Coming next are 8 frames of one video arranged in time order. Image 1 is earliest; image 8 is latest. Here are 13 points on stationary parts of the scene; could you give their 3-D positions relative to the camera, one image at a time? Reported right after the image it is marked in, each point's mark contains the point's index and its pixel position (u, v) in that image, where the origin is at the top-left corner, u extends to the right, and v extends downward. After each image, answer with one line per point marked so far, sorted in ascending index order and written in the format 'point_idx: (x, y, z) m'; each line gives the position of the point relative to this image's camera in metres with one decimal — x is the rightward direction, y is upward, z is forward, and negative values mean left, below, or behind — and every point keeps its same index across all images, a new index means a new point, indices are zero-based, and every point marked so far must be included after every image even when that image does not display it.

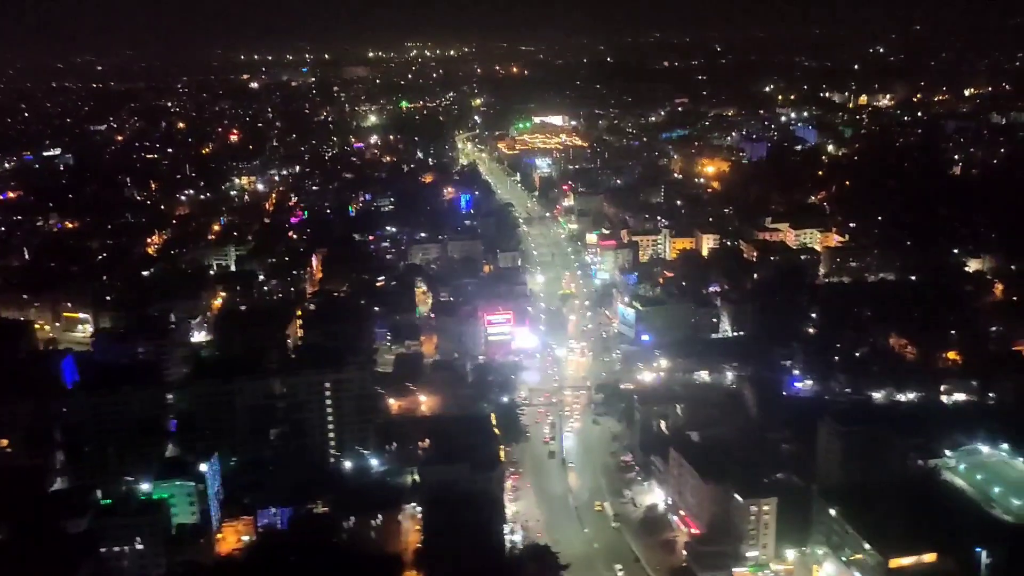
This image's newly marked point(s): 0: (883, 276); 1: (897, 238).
0: (+2.2, +0.1, +5.1) m
1: (+2.6, +0.3, +5.9) m
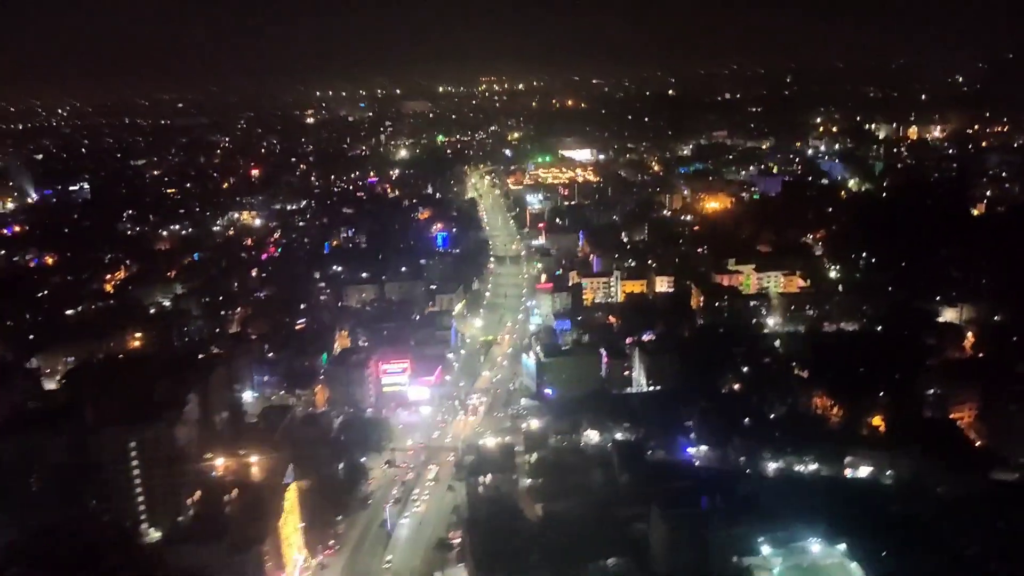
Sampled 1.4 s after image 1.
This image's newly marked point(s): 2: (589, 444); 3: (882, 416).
0: (+1.8, -0.2, +4.6) m
1: (+2.3, 0.0, +5.4) m
2: (+0.3, -0.6, +3.3) m
3: (+1.5, -0.5, +3.4) m
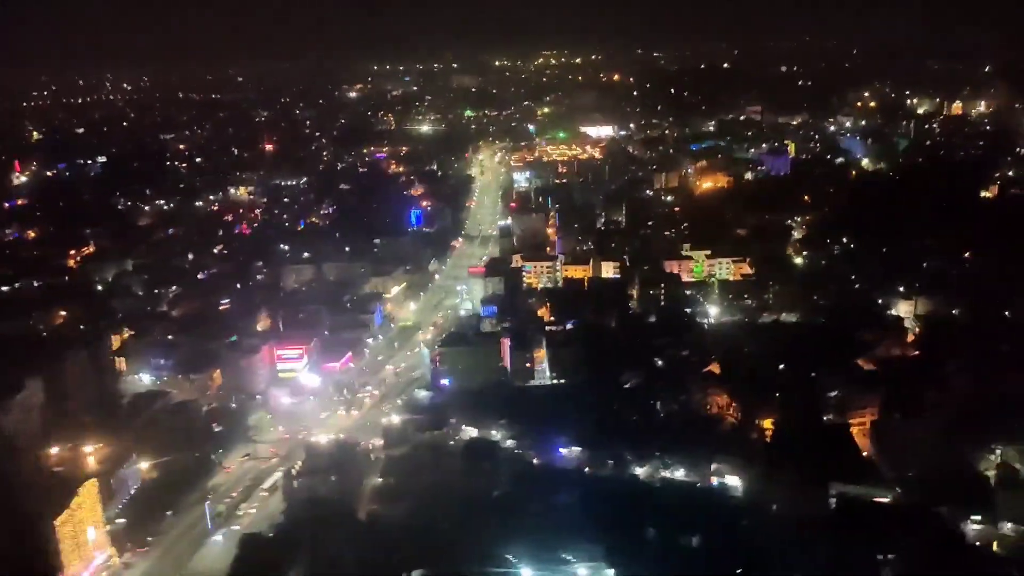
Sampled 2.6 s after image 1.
0: (+1.4, -0.1, +4.3) m
1: (+2.0, +0.1, +5.1) m
2: (-0.2, -0.6, +3.1) m
3: (+1.0, -0.5, +3.2) m
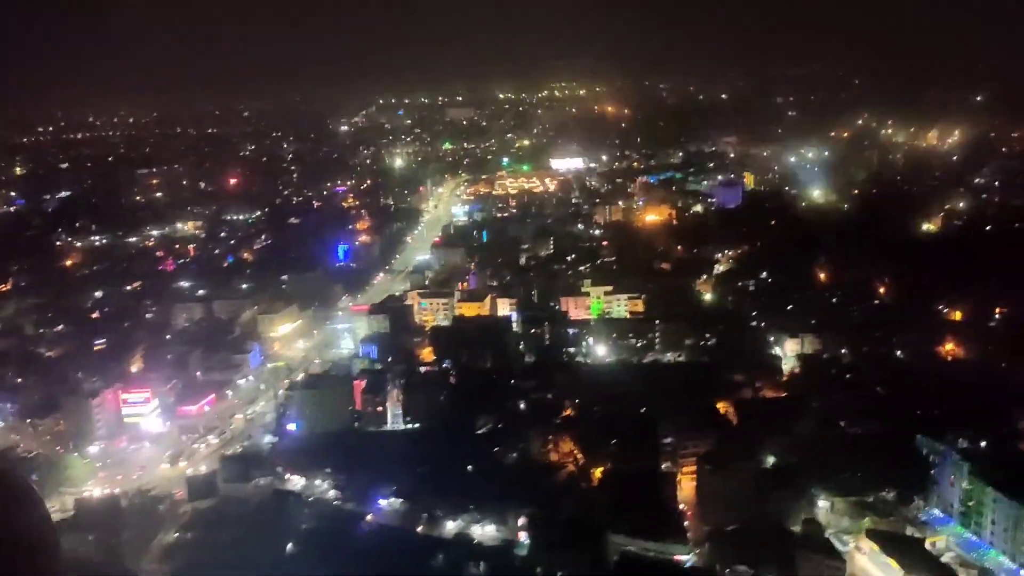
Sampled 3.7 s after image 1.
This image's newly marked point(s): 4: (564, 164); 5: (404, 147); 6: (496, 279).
0: (+0.7, -0.3, +4.2) m
1: (+1.3, -0.1, +4.9) m
2: (-0.8, -0.7, +3.0) m
3: (+0.3, -0.6, +3.0) m
4: (+0.8, +1.6, +11.1) m
5: (-1.3, +1.8, +10.9) m
6: (-0.1, +0.1, +5.7) m
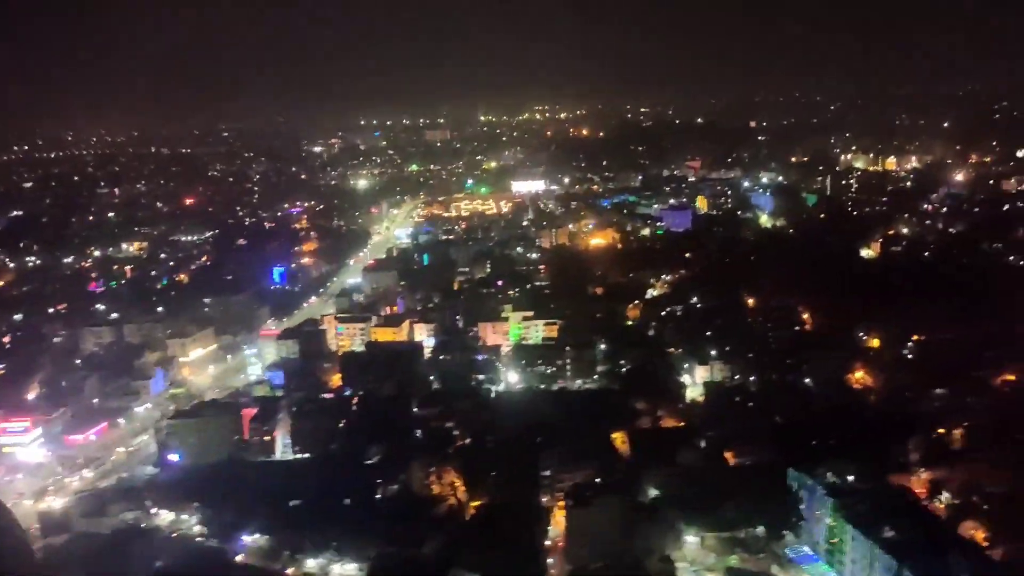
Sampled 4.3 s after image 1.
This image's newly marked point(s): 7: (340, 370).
0: (+0.3, -0.5, +4.1) m
1: (+0.9, -0.3, +4.9) m
2: (-1.2, -0.8, +2.9) m
3: (-0.1, -0.7, +2.9) m
4: (+0.2, +1.3, +11.1) m
5: (-1.9, +1.5, +10.8) m
6: (-0.6, -0.1, +5.7) m
7: (-0.9, -0.4, +4.3) m
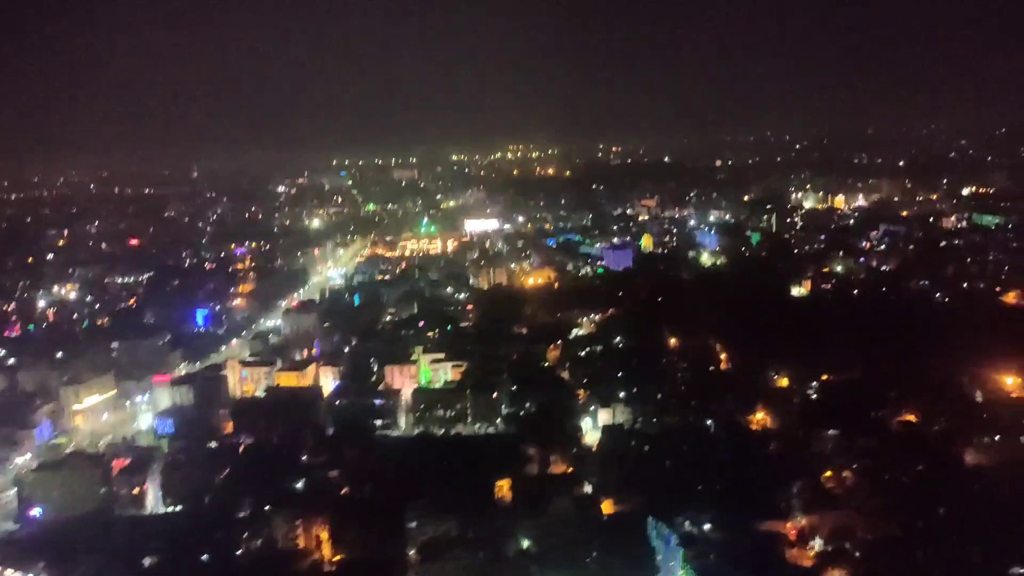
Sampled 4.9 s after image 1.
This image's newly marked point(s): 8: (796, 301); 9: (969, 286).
0: (-0.2, -0.6, +4.0) m
1: (+0.4, -0.5, +4.8) m
2: (-1.7, -0.9, +2.7) m
3: (-0.5, -0.9, +2.8) m
4: (-0.5, +0.8, +11.1) m
5: (-2.6, +1.0, +10.7) m
6: (-1.1, -0.4, +5.5) m
7: (-1.4, -0.6, +4.2) m
8: (+2.3, -0.1, +6.8) m
9: (+3.7, 0.0, +6.9) m
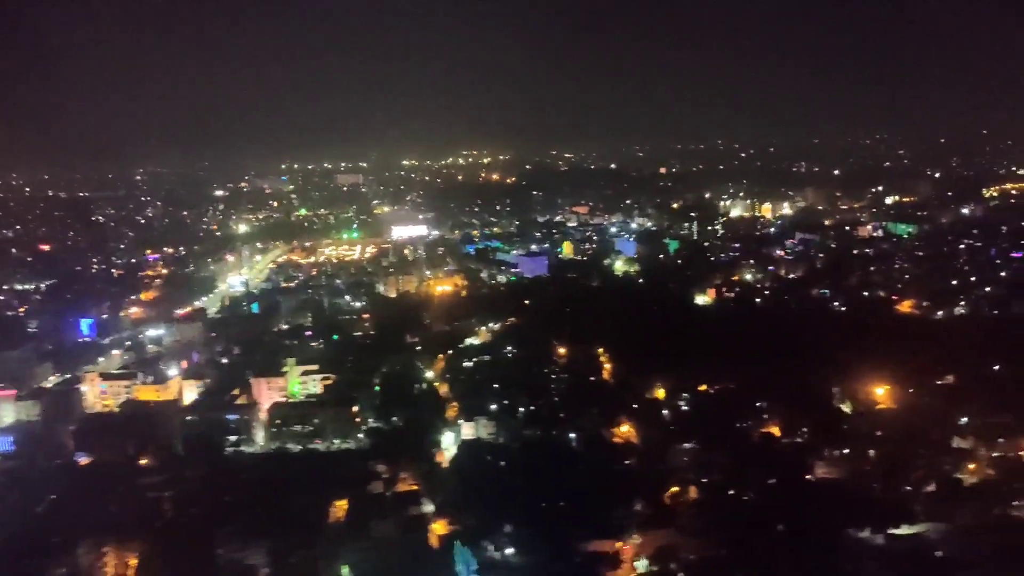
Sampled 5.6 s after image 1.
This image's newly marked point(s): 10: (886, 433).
0: (-0.8, -0.7, +3.8) m
1: (-0.3, -0.5, +4.7) m
2: (-2.2, -1.0, +2.5) m
3: (-1.1, -0.9, +2.6) m
4: (-1.5, +0.7, +10.9) m
5: (-3.5, +0.9, +10.4) m
6: (-1.8, -0.4, +5.4) m
7: (-2.0, -0.7, +4.0) m
8: (+1.5, -0.2, +6.8) m
9: (+2.9, -0.1, +6.9) m
10: (+1.6, -0.6, +3.6) m
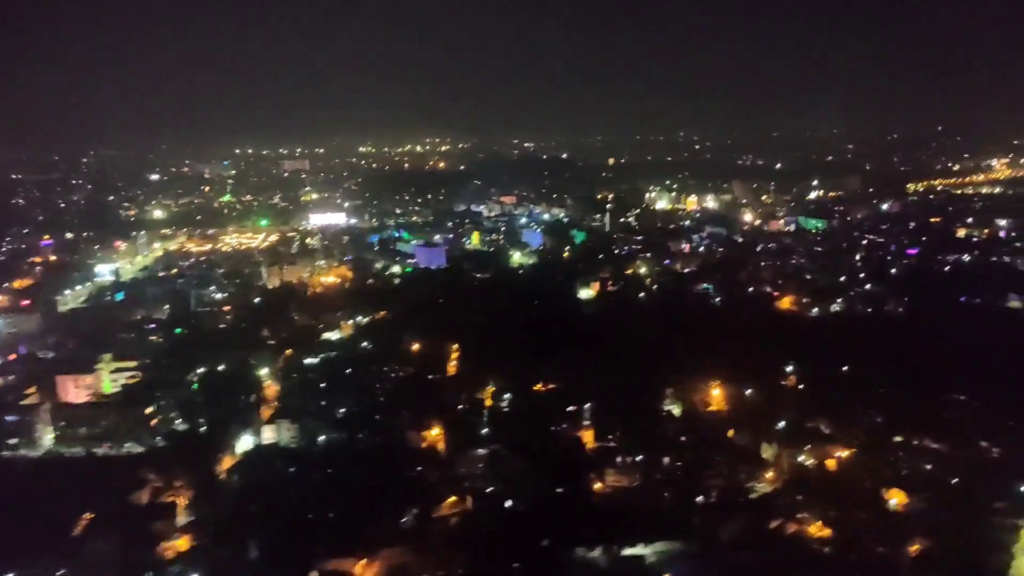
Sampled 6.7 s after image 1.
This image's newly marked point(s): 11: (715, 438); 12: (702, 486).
0: (-1.7, -0.7, +3.6) m
1: (-1.2, -0.5, +4.5) m
2: (-3.0, -1.0, +2.2) m
3: (-1.9, -0.9, +2.4) m
4: (-2.6, +0.8, +10.6) m
5: (-4.7, +1.1, +10.0) m
6: (-2.7, -0.4, +5.0) m
7: (-2.8, -0.6, +3.7) m
8: (+0.5, -0.1, +6.6) m
9: (+1.9, 0.0, +6.8) m
10: (+0.7, -0.6, +3.5) m
11: (+0.8, -0.6, +3.5) m
12: (+0.7, -0.7, +3.0) m
